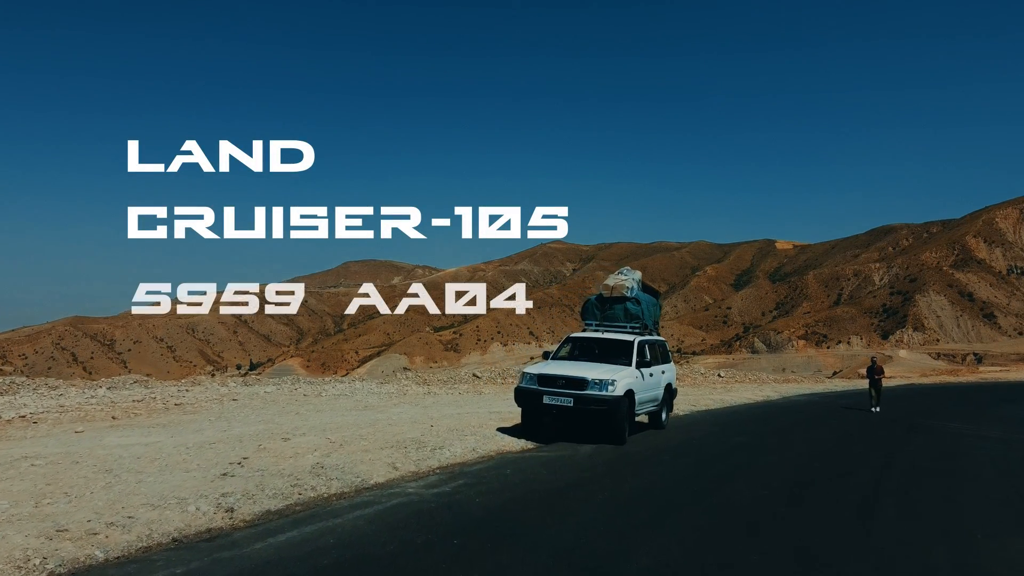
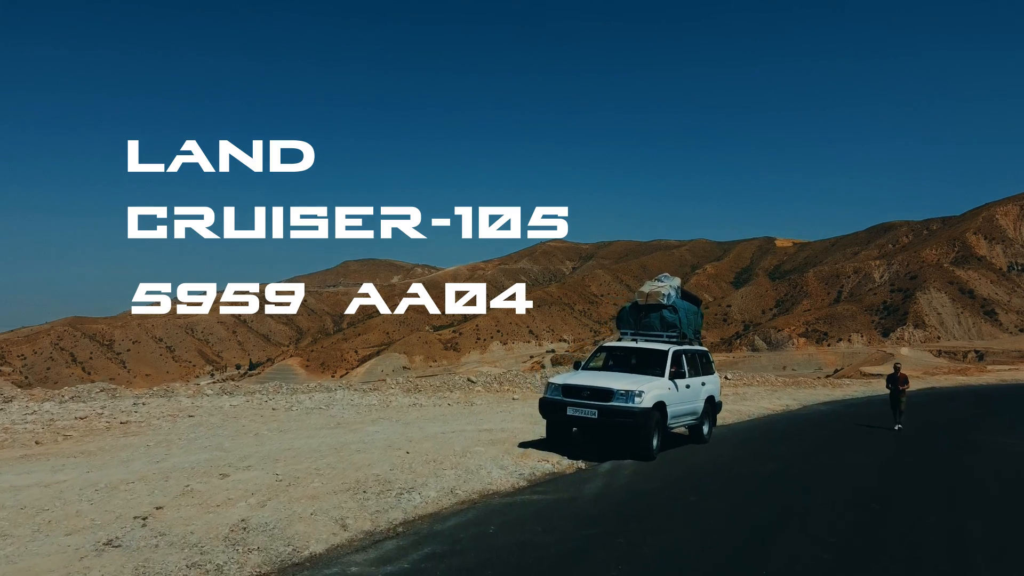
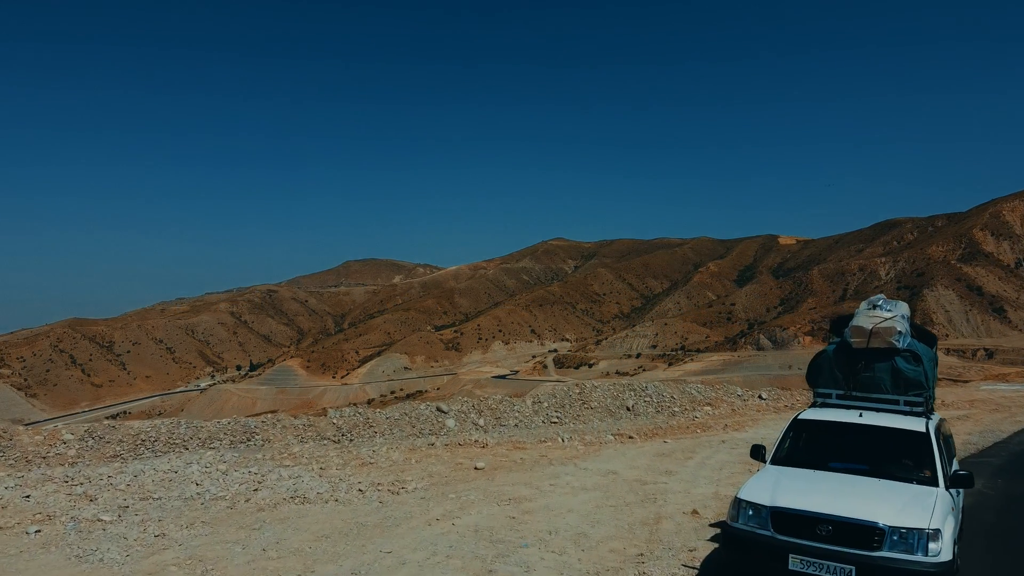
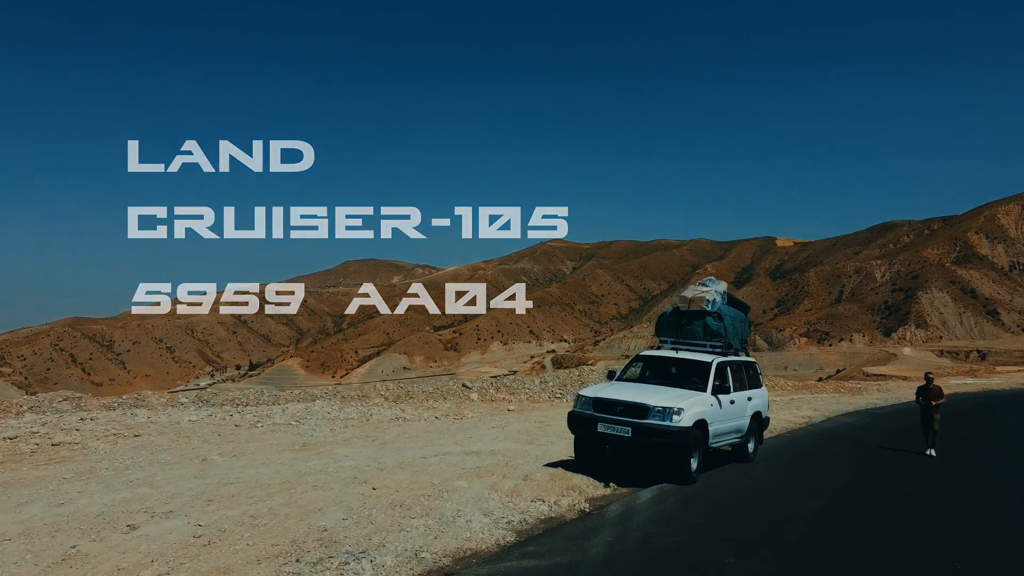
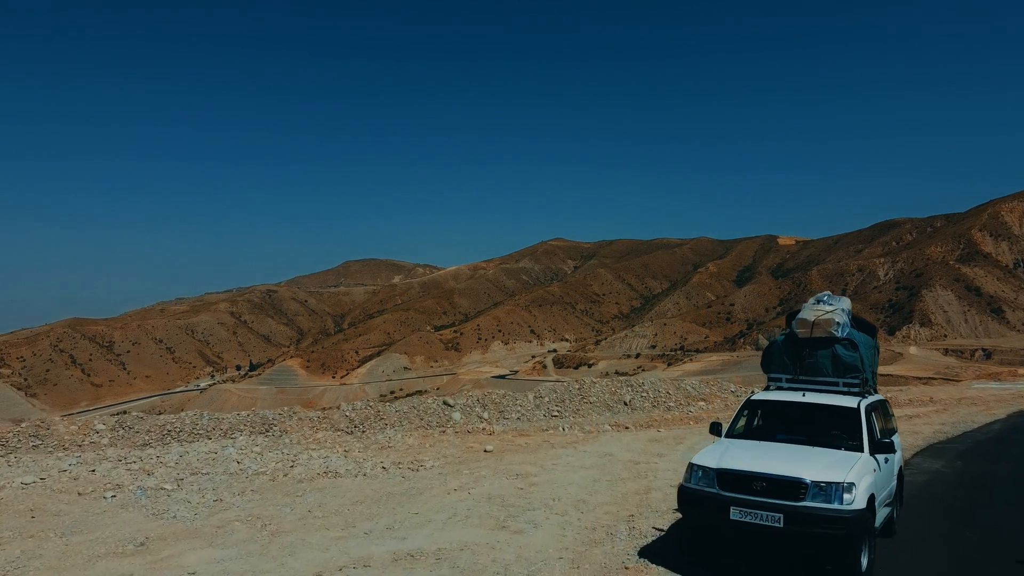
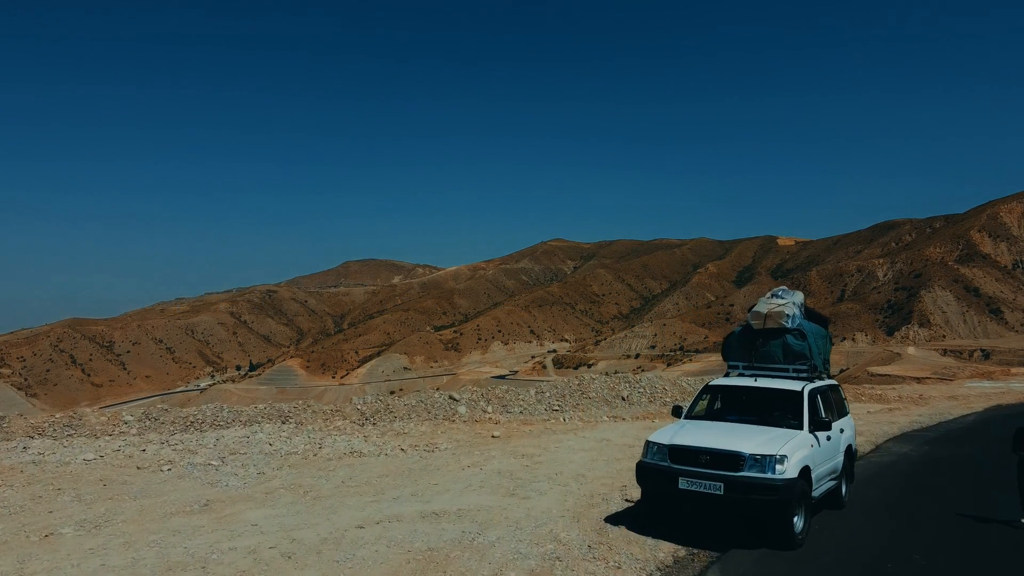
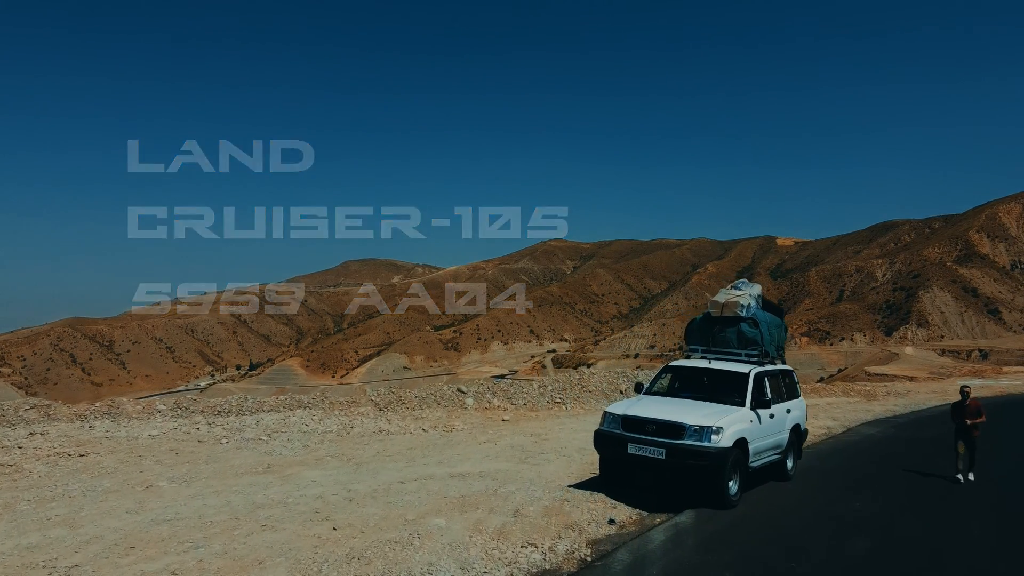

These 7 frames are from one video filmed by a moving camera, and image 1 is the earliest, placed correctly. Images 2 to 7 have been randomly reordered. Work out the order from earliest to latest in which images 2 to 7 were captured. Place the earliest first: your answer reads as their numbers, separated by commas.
2, 4, 7, 6, 5, 3
